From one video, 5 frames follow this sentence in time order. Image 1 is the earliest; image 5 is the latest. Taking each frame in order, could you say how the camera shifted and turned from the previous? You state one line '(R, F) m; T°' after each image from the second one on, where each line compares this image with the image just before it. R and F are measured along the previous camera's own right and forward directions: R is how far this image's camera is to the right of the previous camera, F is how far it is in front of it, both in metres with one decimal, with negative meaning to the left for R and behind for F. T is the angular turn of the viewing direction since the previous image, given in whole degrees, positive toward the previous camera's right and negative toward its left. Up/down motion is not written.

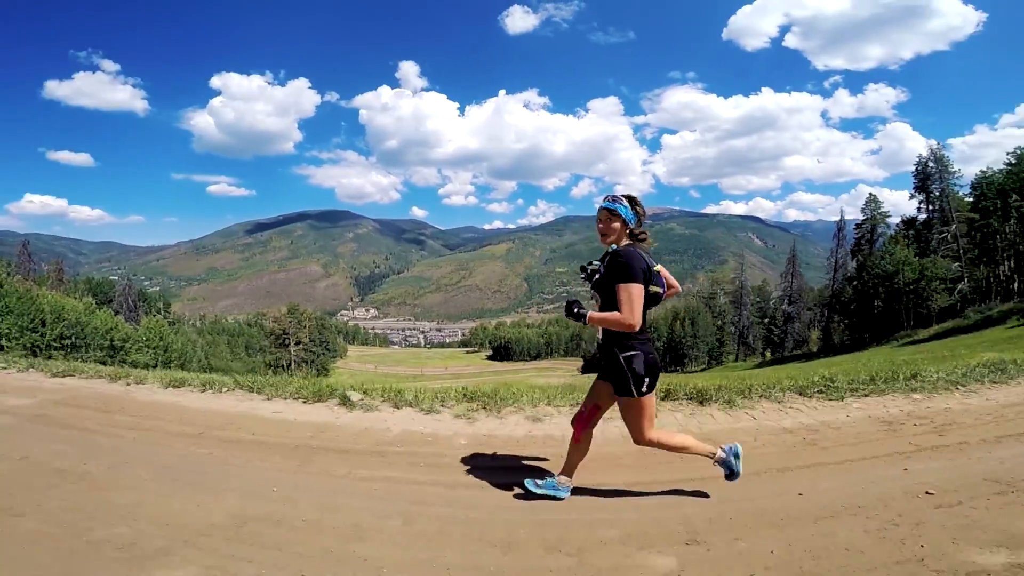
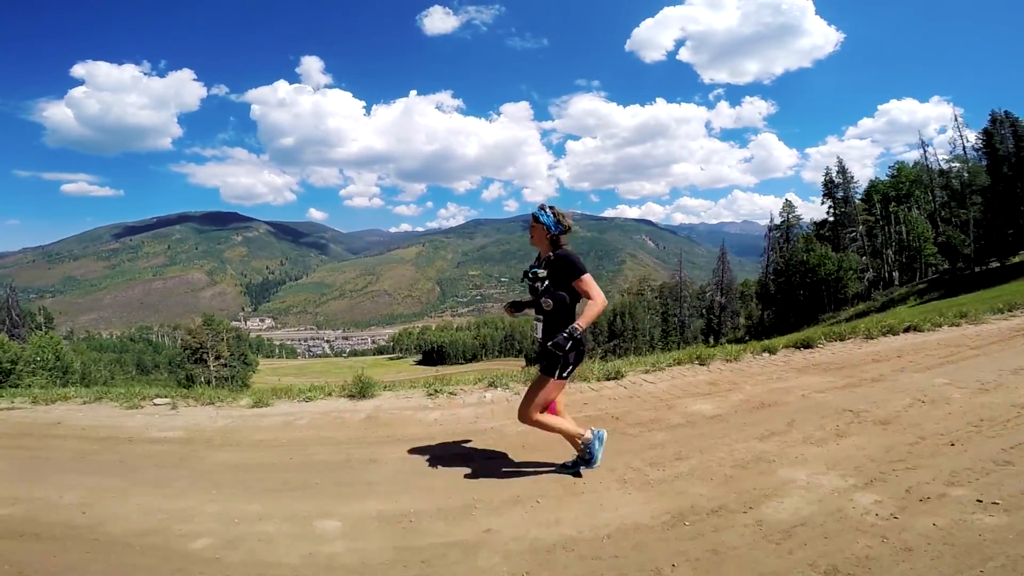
(-8.6, +0.7) m; +11°
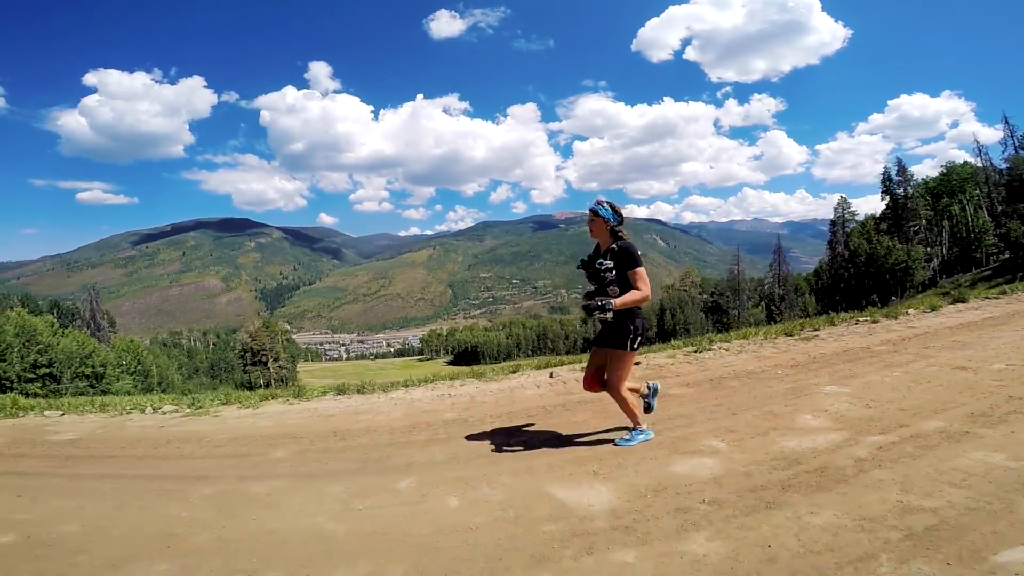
(-10.2, -1.5) m; 0°
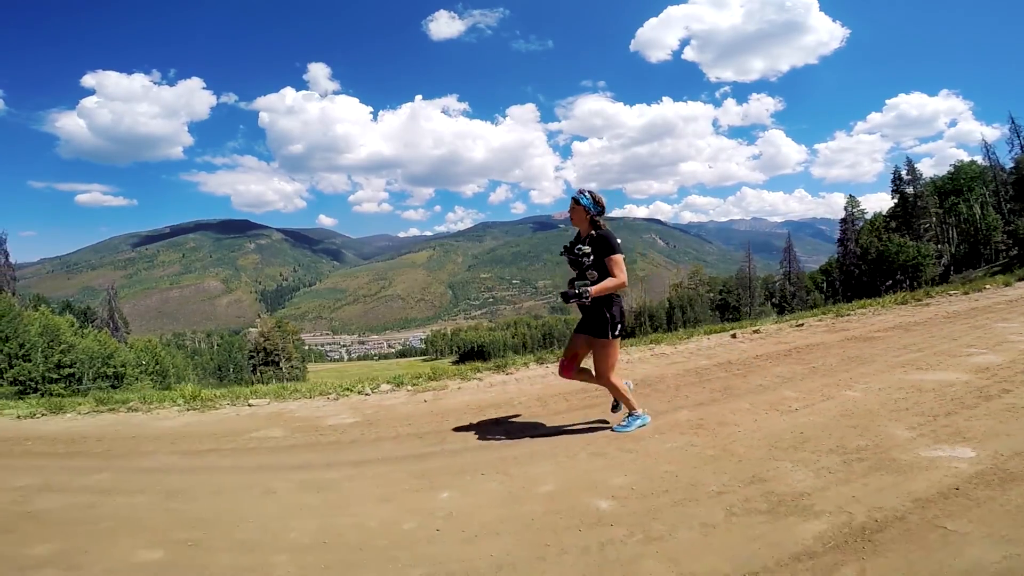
(-2.8, -0.4) m; 0°
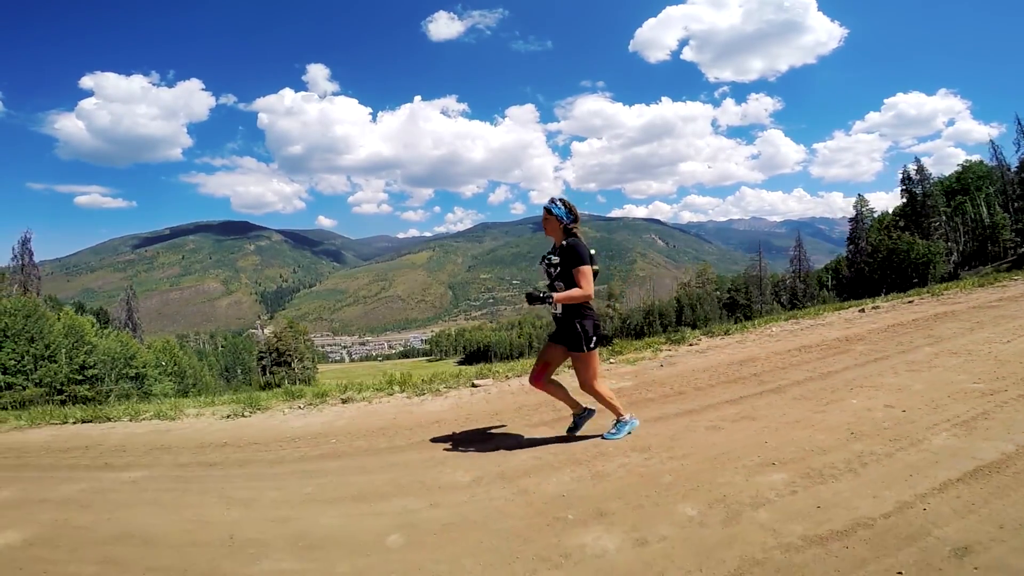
(-2.8, -0.5) m; 0°
